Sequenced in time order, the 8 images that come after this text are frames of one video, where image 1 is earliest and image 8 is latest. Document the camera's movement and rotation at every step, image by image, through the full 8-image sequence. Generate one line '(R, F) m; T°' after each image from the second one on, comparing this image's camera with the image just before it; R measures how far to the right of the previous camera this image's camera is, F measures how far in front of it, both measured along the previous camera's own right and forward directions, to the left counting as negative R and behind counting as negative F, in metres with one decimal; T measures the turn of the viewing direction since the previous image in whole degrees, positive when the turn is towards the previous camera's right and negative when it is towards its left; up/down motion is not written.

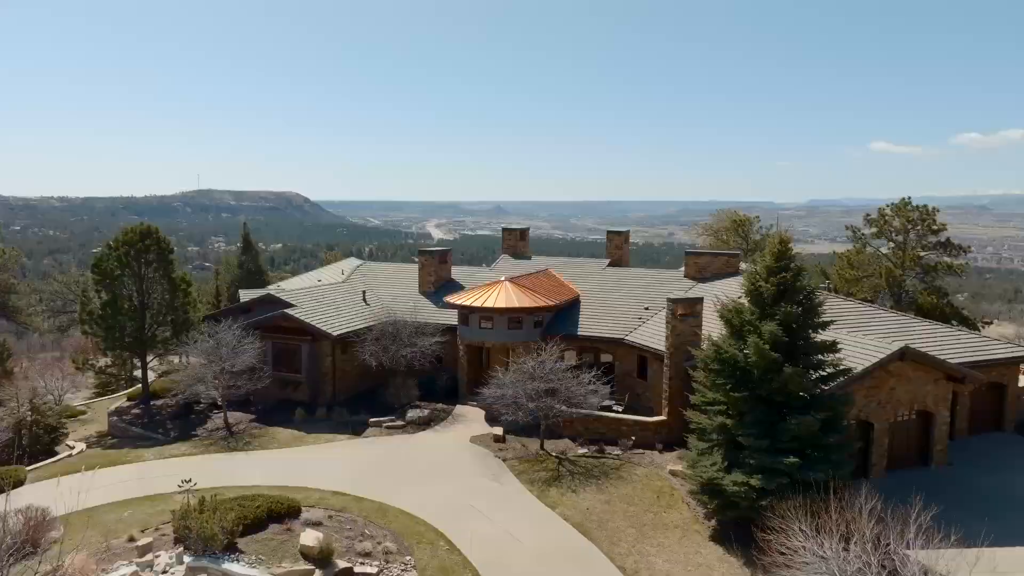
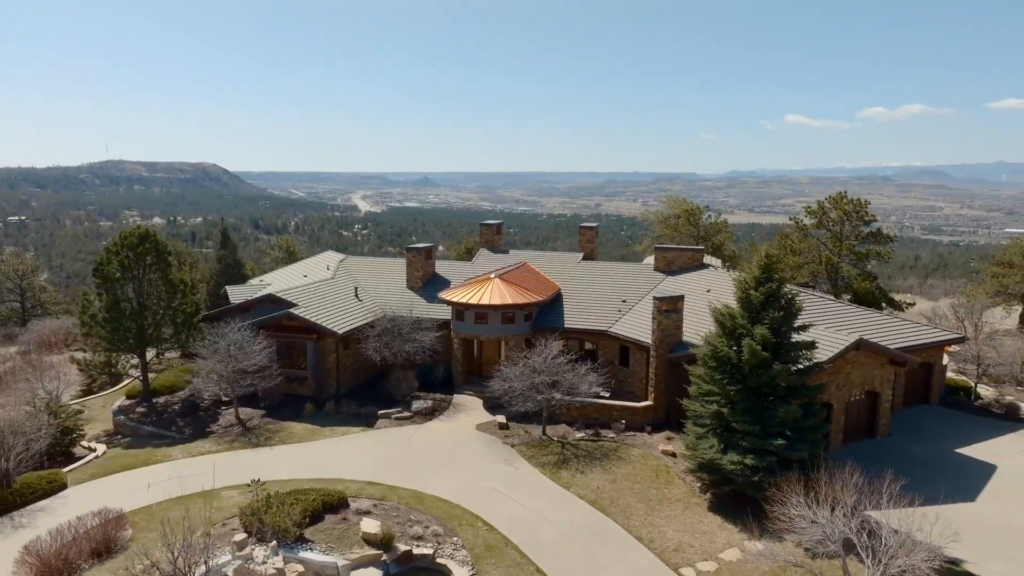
(-2.0, -1.6) m; +6°
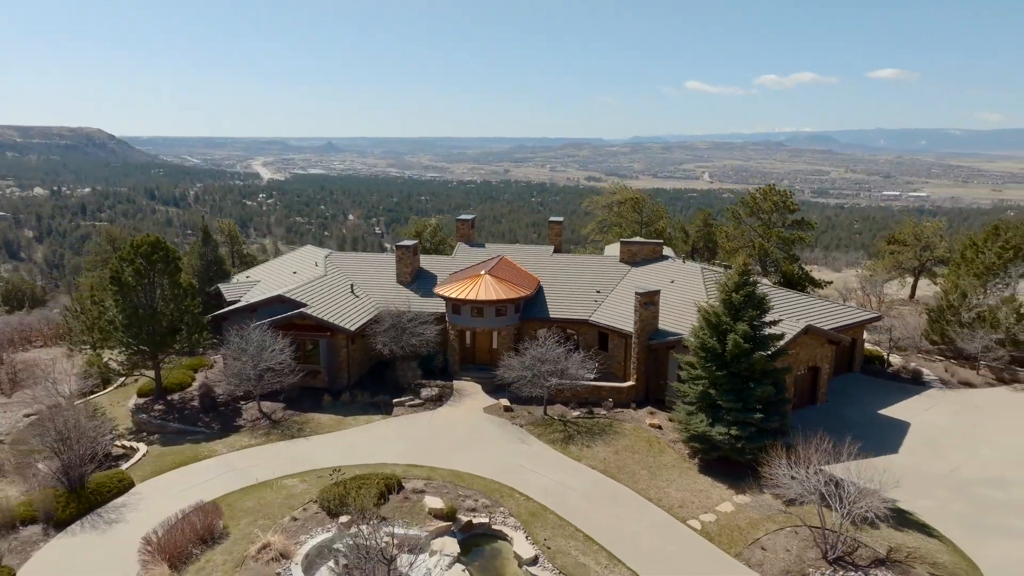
(-2.9, -2.5) m; +7°
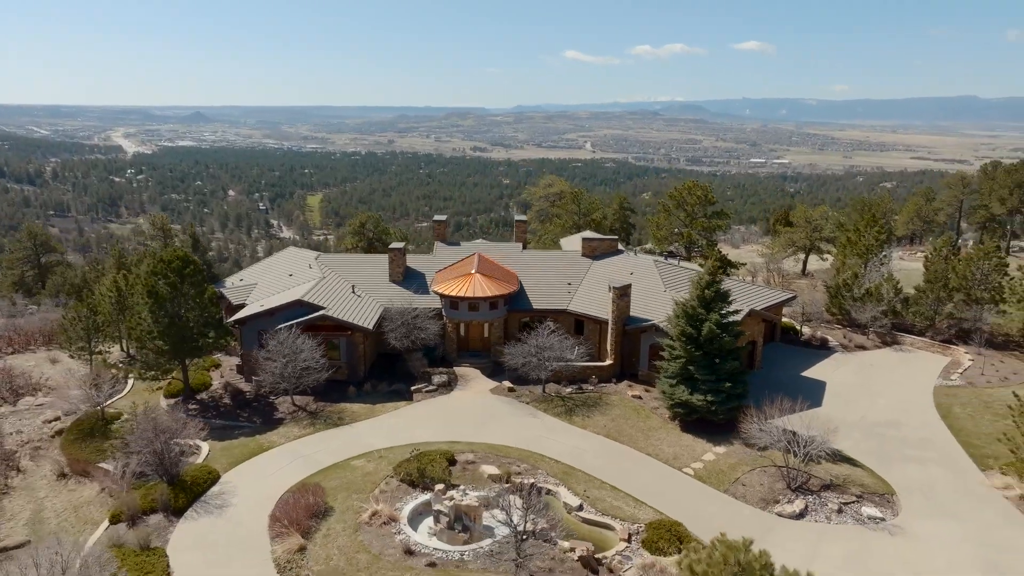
(-4.1, -3.6) m; +9°
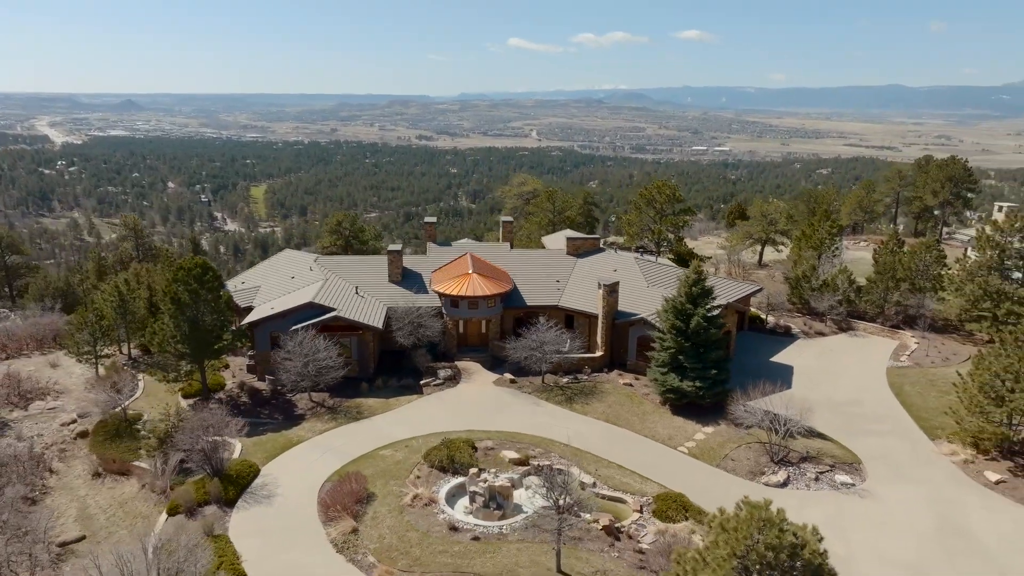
(-2.1, -2.1) m; +4°
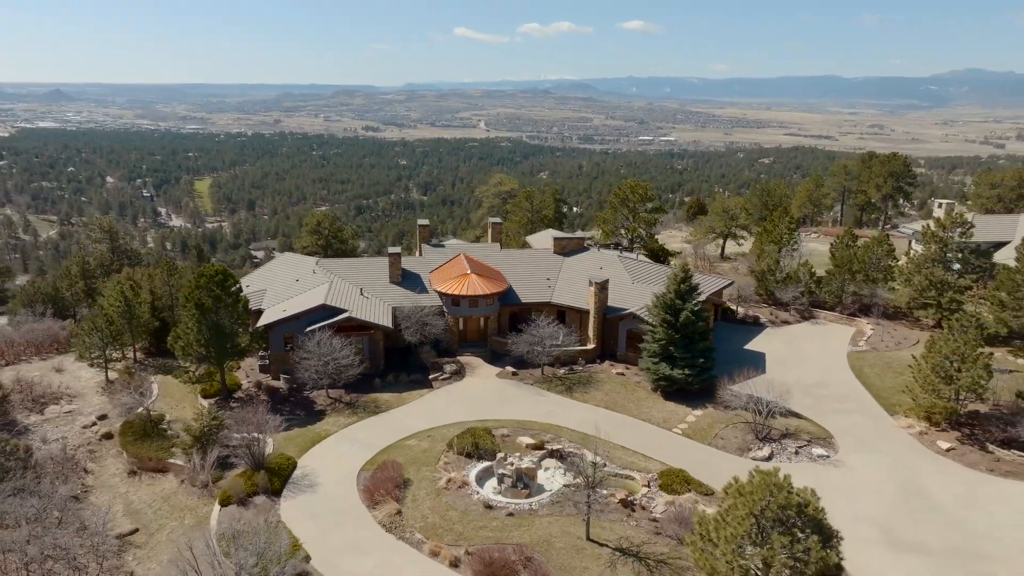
(-2.2, -2.2) m; +4°
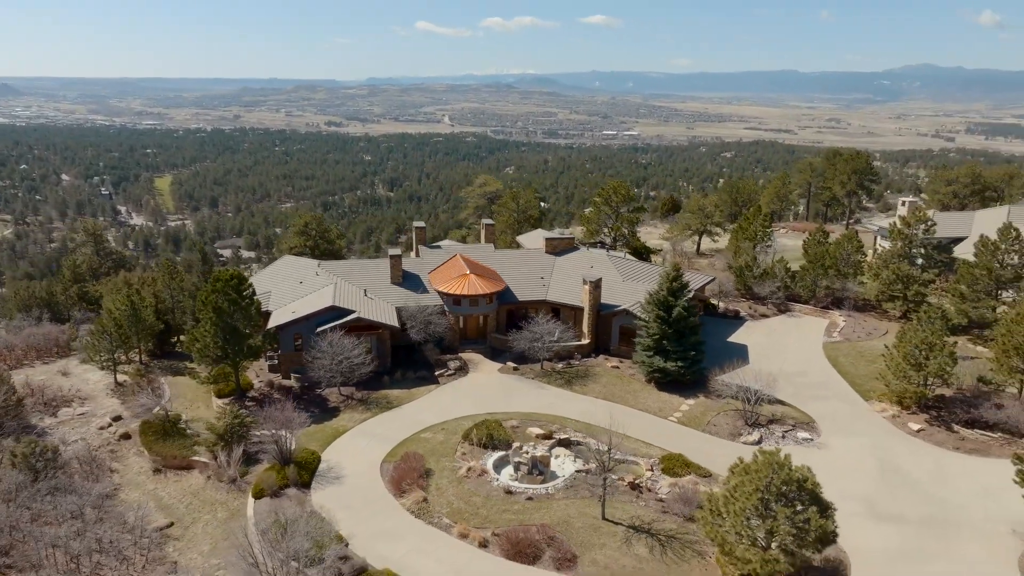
(-1.6, -1.6) m; +3°
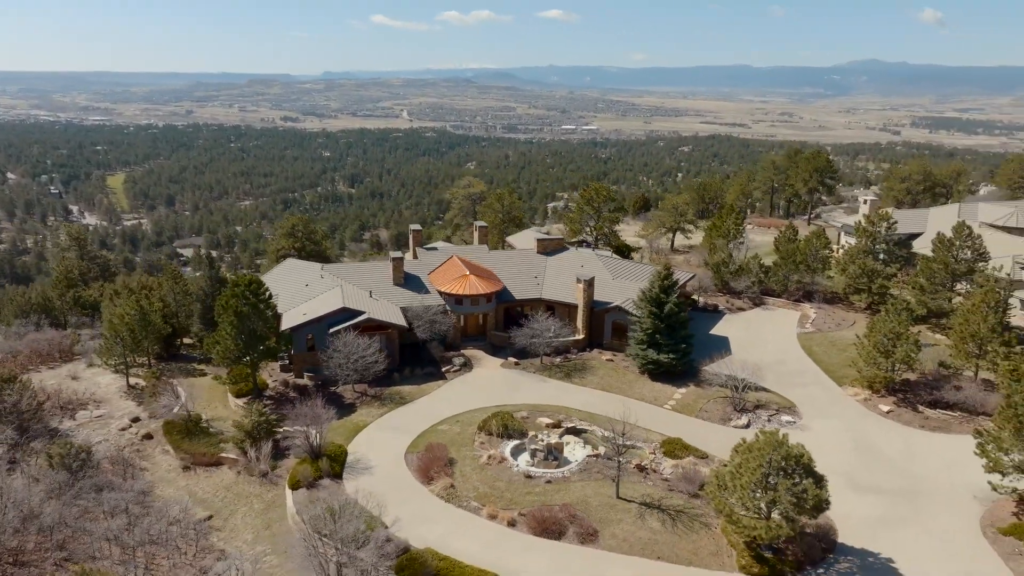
(-1.9, -2.0) m; +3°
